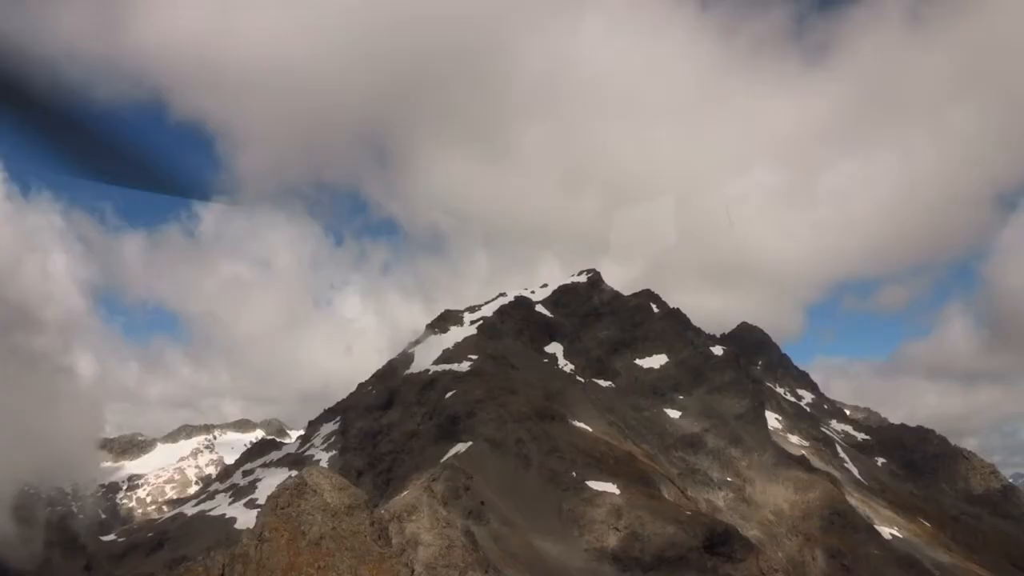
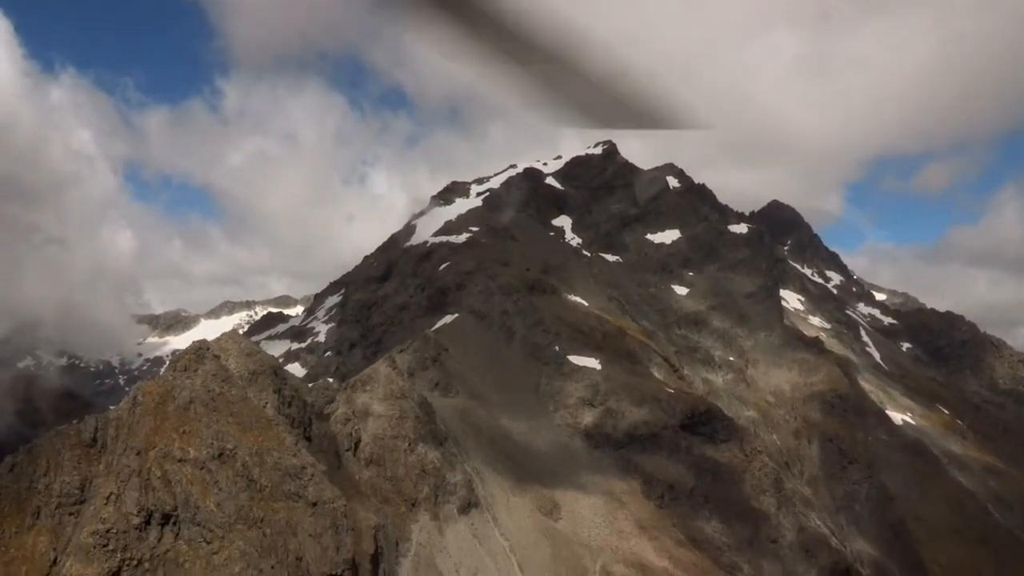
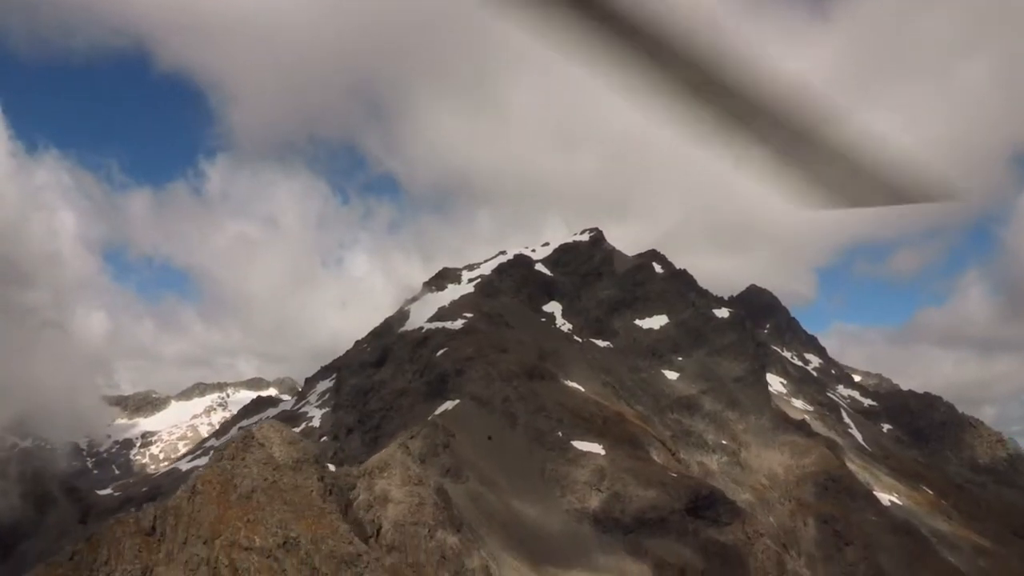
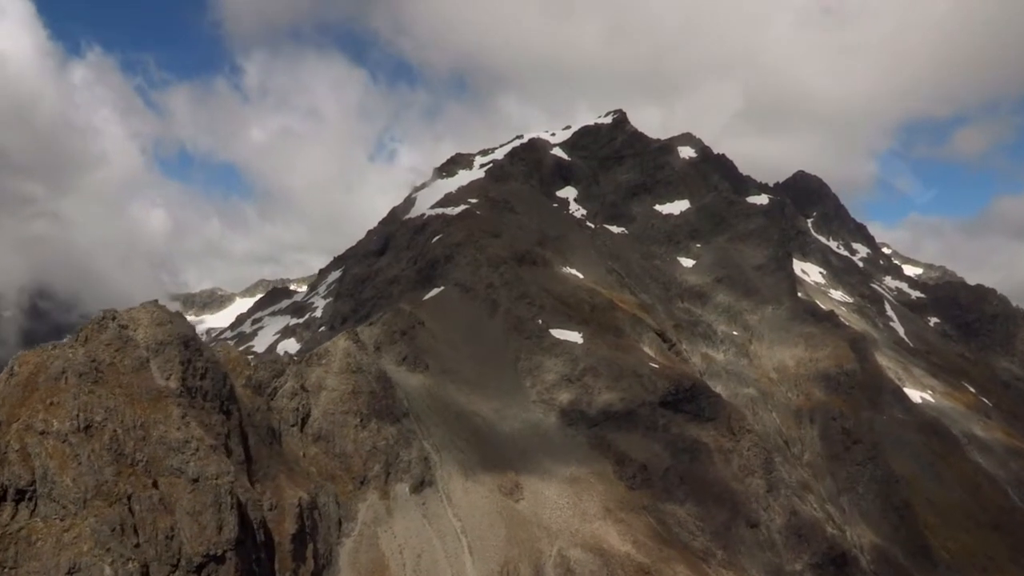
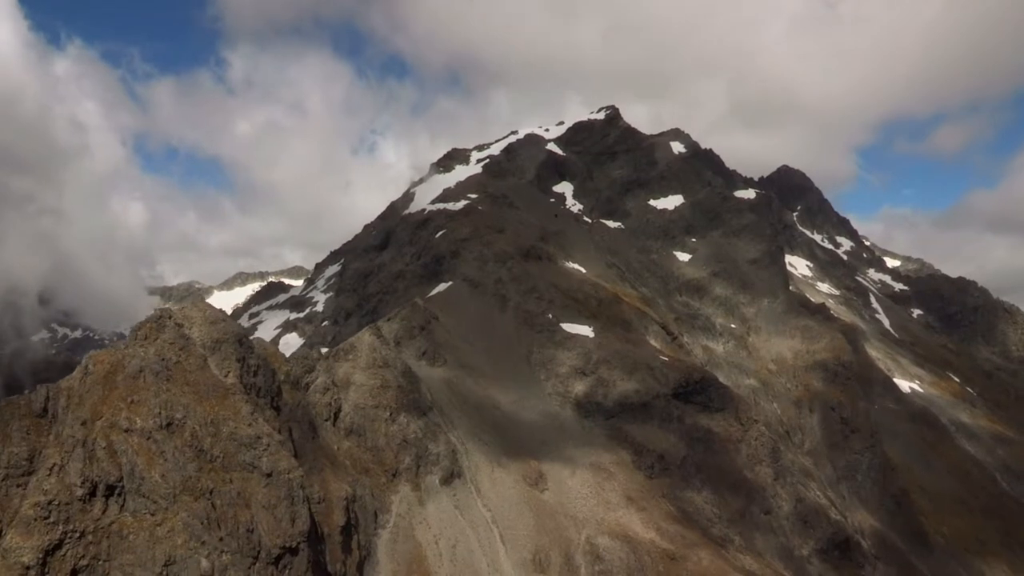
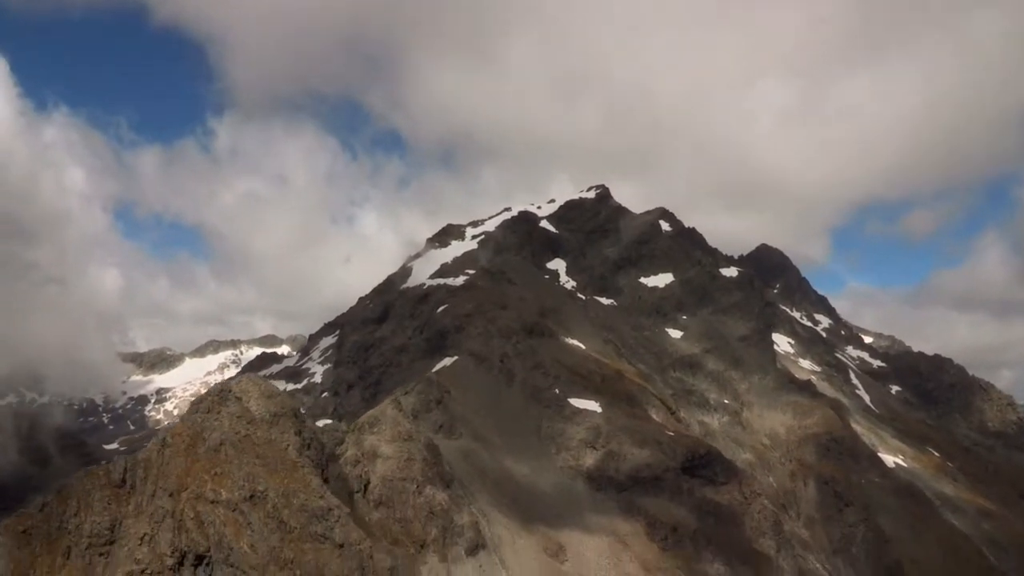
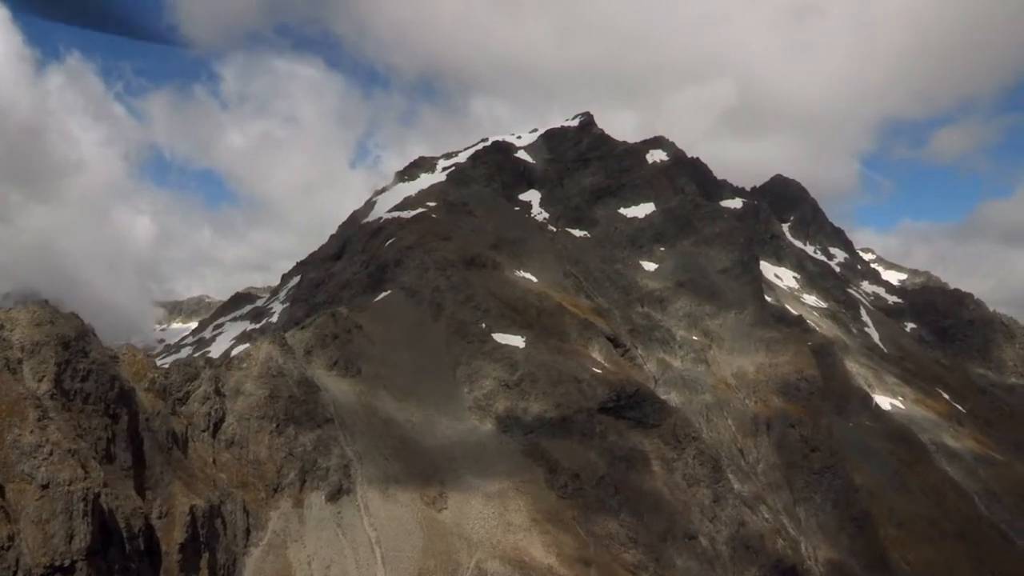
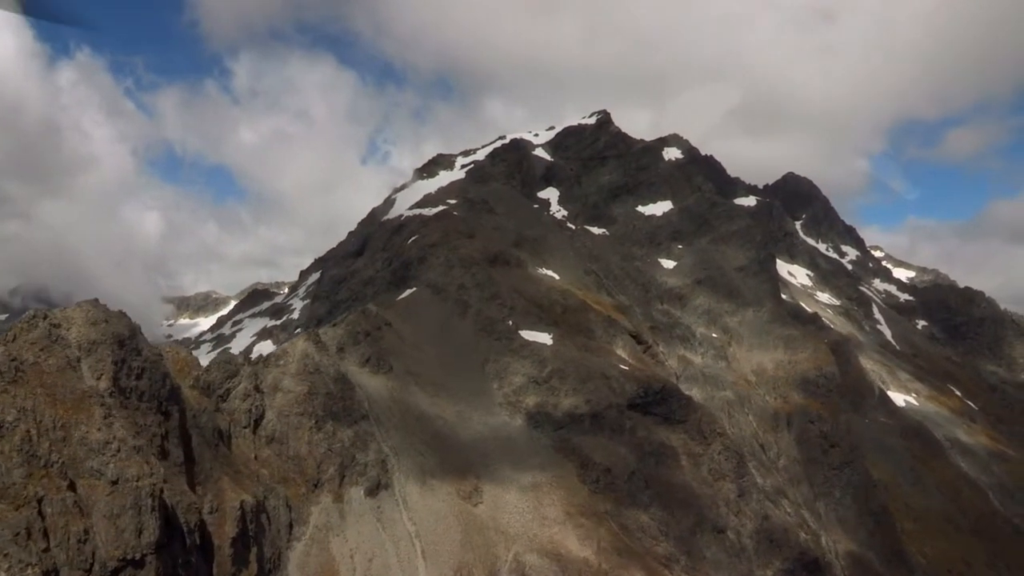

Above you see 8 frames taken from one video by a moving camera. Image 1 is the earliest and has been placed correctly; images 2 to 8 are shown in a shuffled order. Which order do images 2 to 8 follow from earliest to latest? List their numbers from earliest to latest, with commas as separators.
3, 6, 2, 5, 4, 8, 7
